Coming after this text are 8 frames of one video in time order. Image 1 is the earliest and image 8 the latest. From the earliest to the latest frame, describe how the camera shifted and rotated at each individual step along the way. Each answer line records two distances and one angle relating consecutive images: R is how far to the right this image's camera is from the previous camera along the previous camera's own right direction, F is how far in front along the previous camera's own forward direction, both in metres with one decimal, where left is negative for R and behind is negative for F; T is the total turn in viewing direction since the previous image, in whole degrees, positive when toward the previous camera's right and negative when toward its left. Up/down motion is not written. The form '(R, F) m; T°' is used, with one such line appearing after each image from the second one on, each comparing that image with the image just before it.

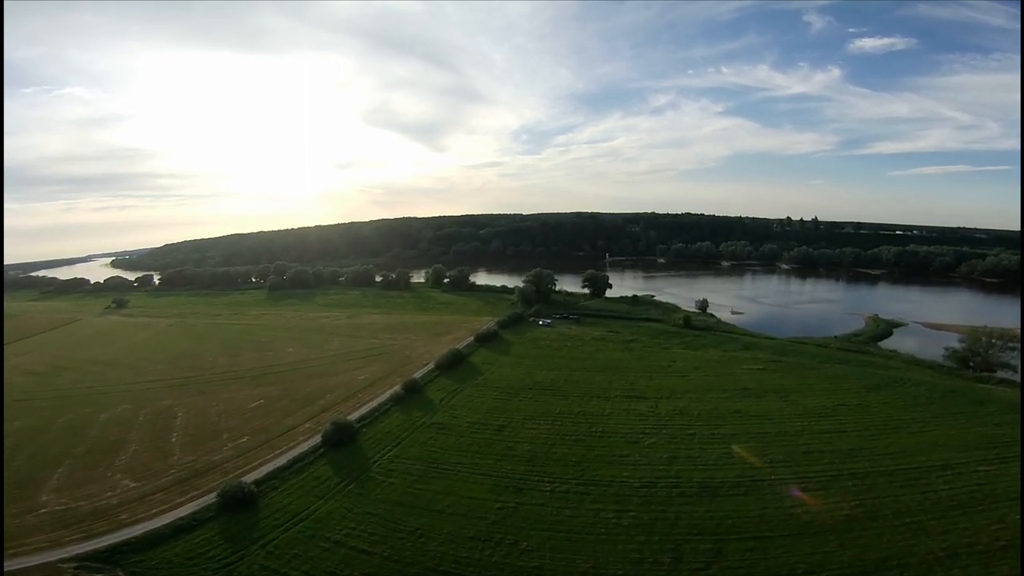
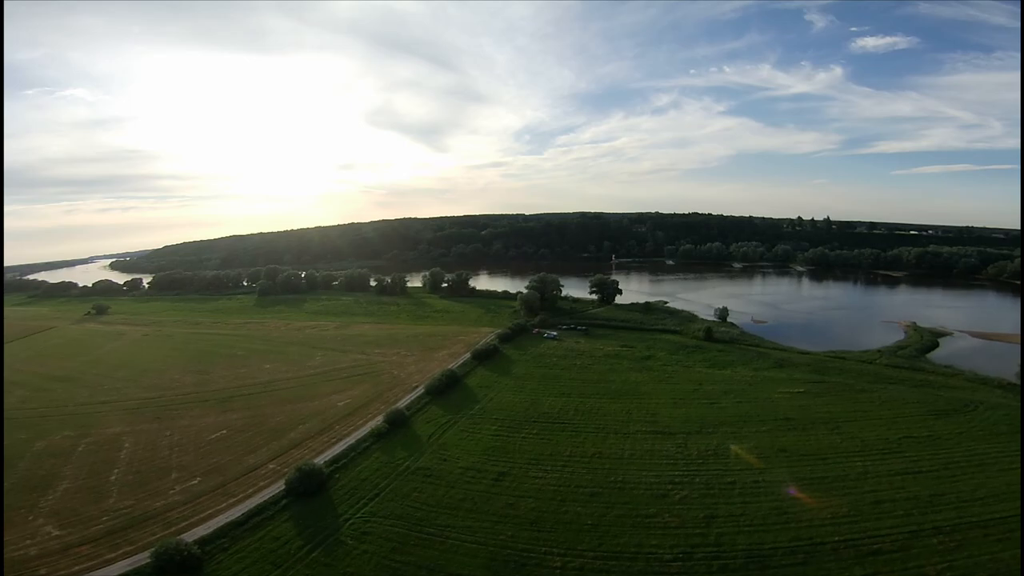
(0.0, +4.4) m; 0°
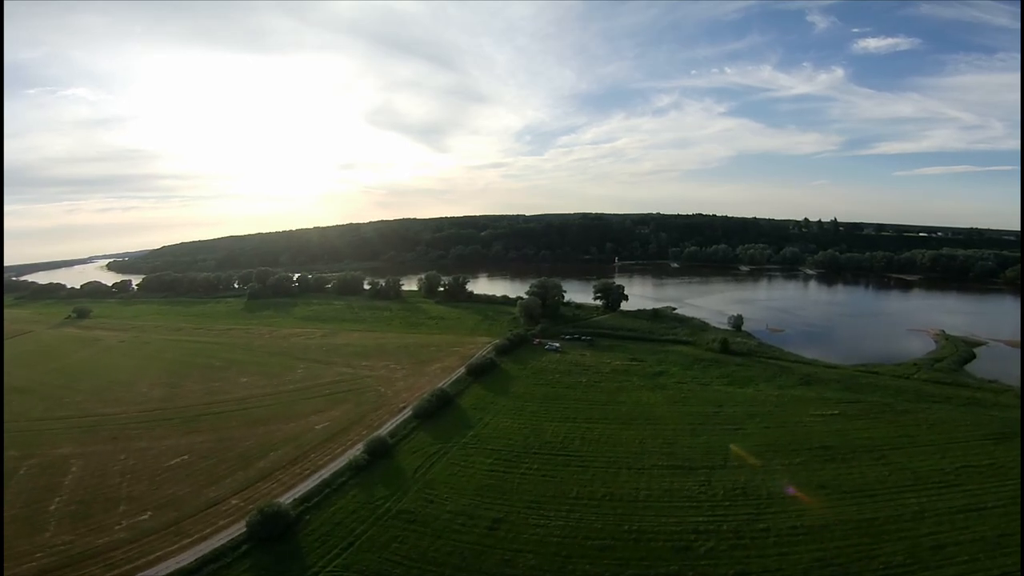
(+0.1, +3.1) m; 0°
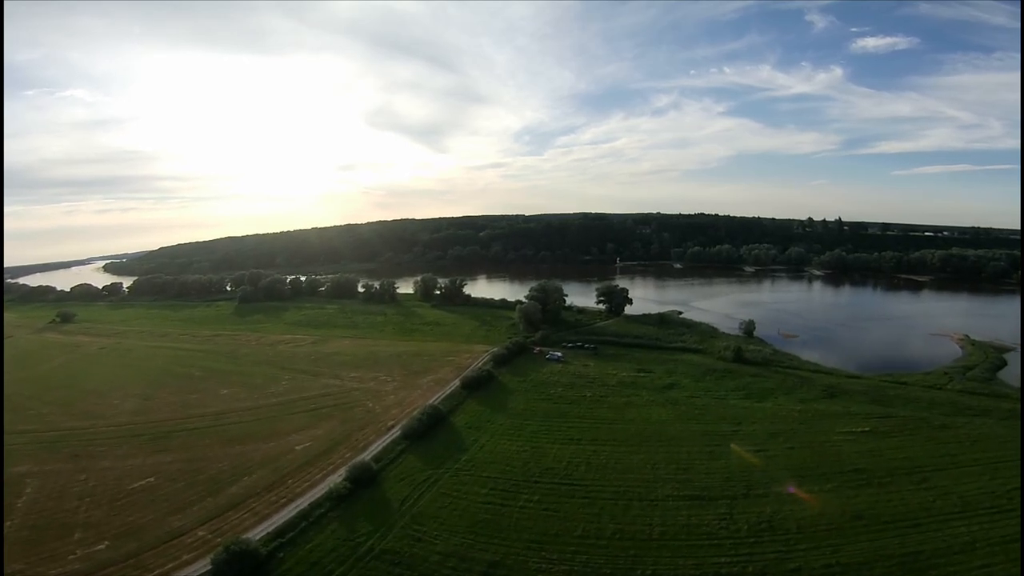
(+0.1, +2.3) m; 0°
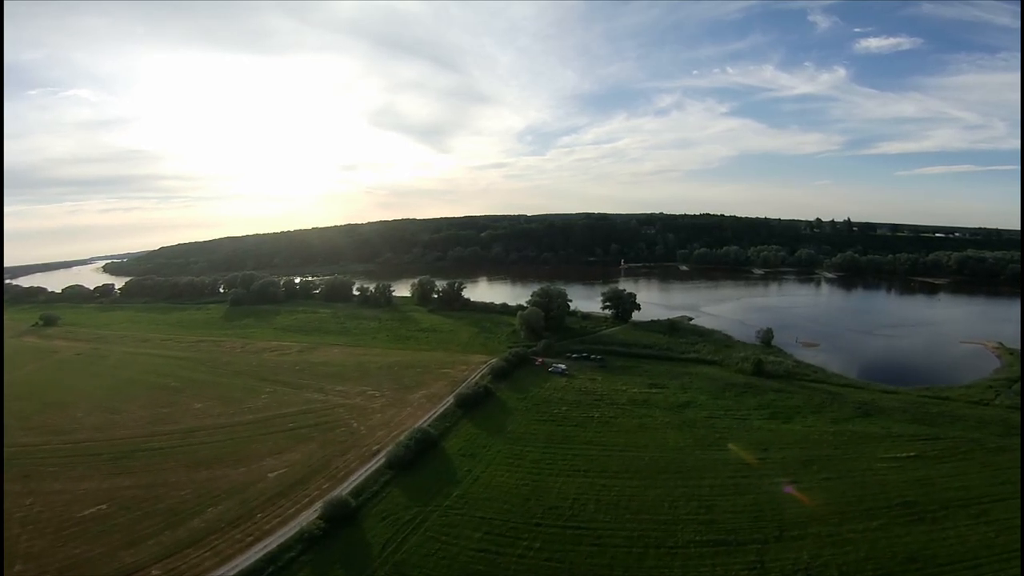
(+0.1, +2.7) m; 0°
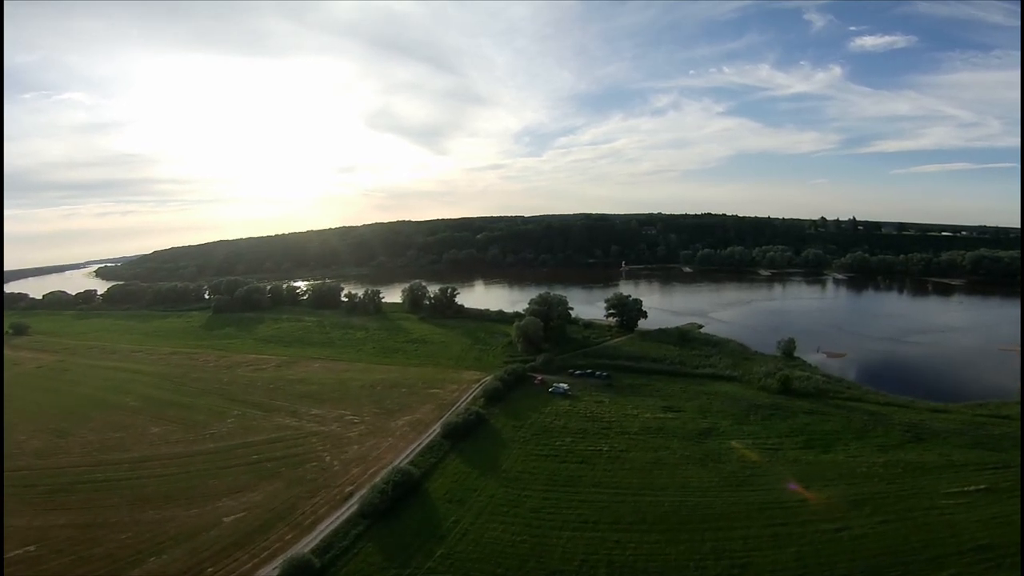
(+0.1, +3.4) m; 0°
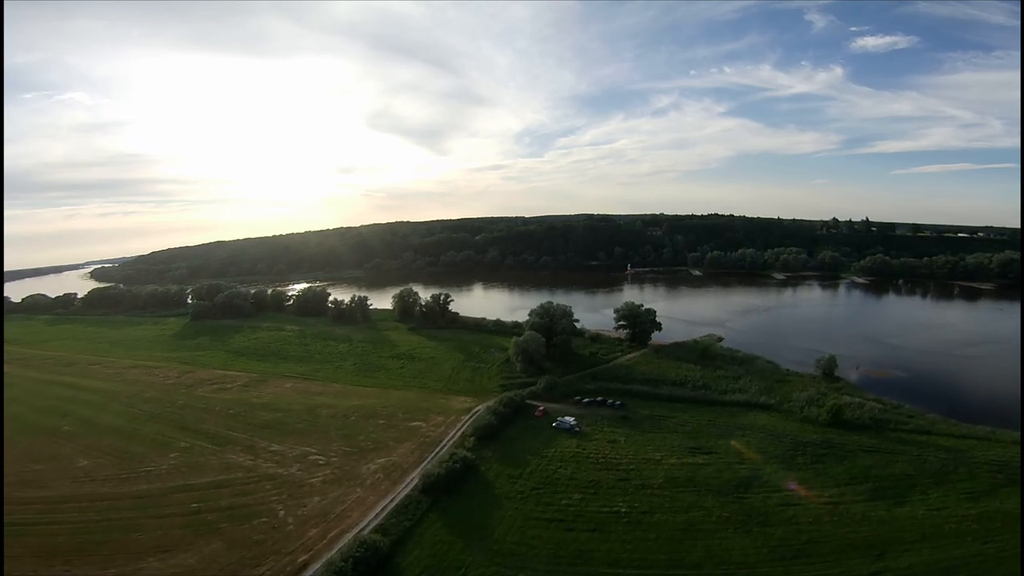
(+0.2, +4.5) m; 0°
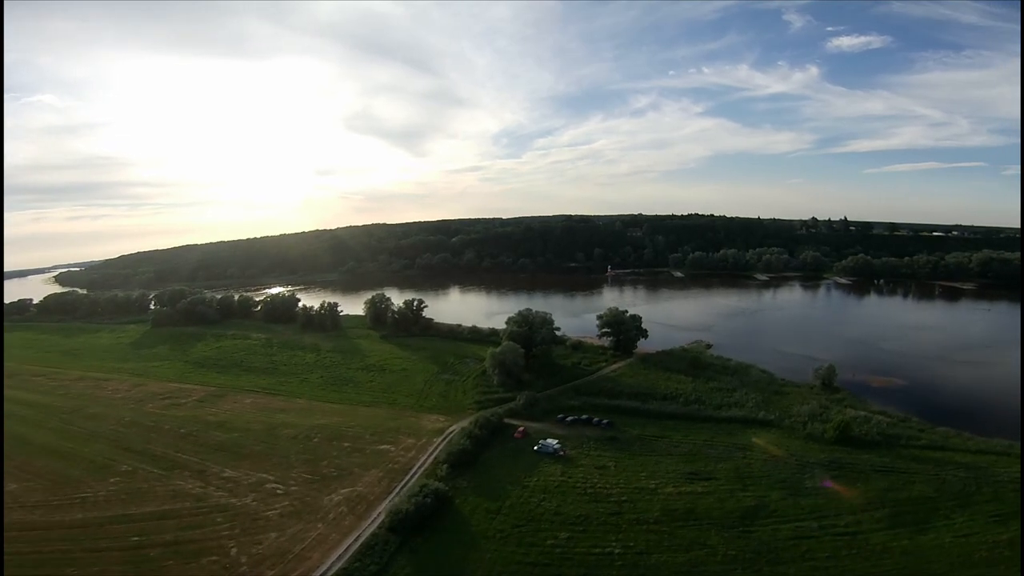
(+0.1, +2.2) m; +2°
